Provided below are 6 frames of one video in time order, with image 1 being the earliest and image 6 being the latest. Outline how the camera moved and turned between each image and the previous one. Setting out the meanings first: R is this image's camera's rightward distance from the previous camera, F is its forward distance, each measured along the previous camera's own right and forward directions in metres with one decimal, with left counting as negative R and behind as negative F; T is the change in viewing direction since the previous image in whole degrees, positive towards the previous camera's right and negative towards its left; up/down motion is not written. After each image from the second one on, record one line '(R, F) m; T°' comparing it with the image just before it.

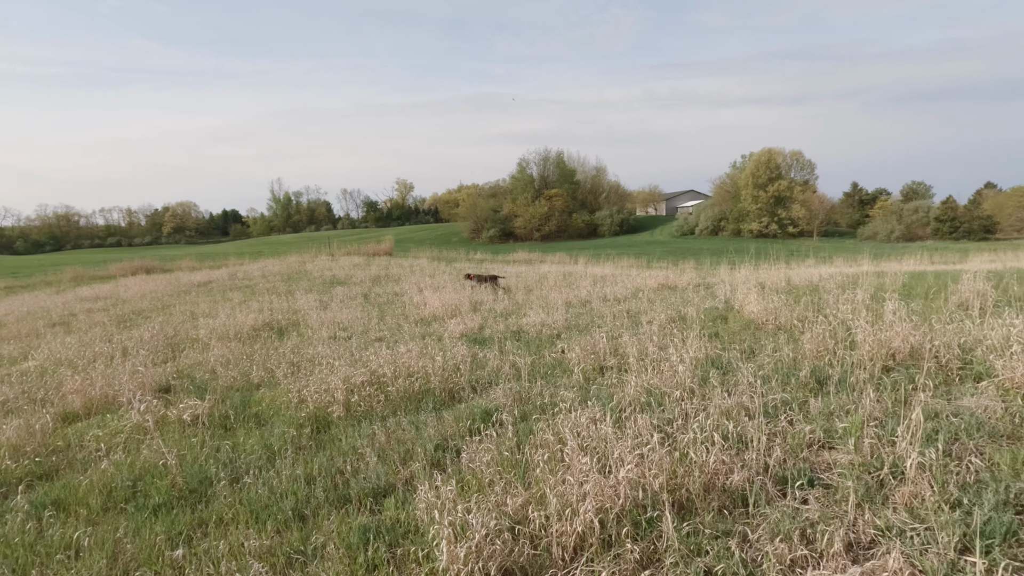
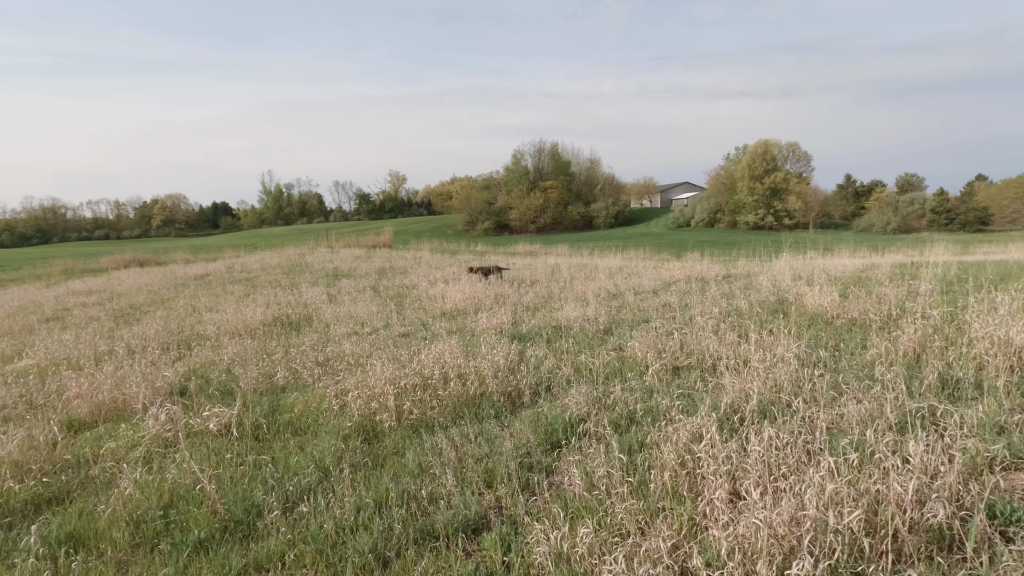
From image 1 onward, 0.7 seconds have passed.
(-0.6, +0.6) m; +1°
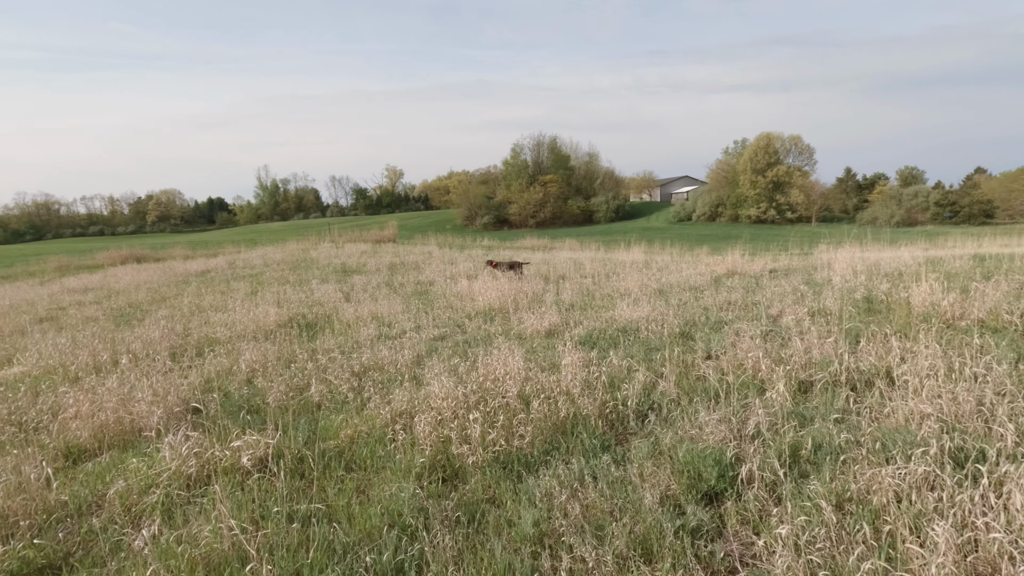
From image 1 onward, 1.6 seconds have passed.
(-0.7, +0.9) m; 0°
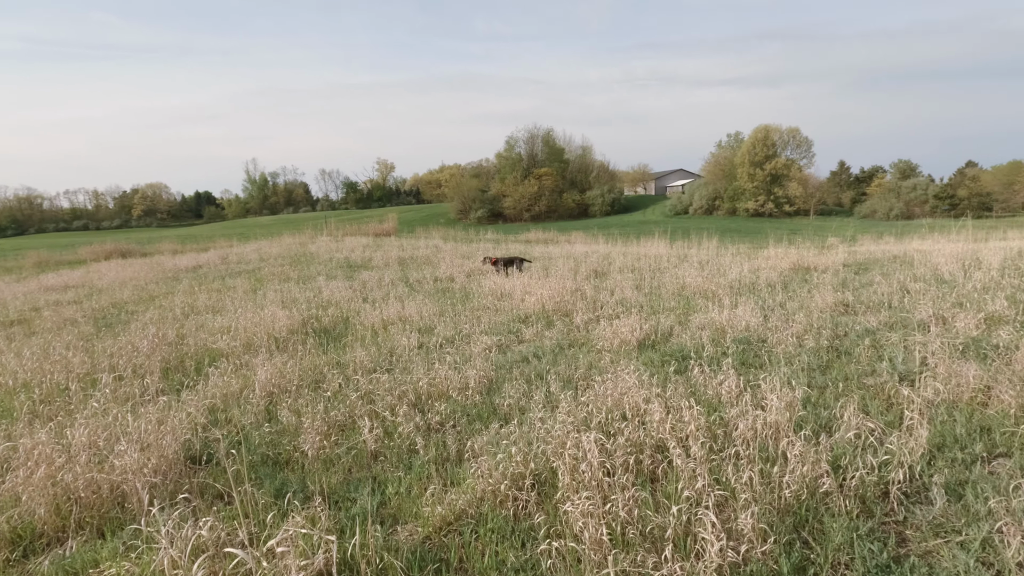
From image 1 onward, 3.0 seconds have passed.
(-0.9, +1.4) m; +1°
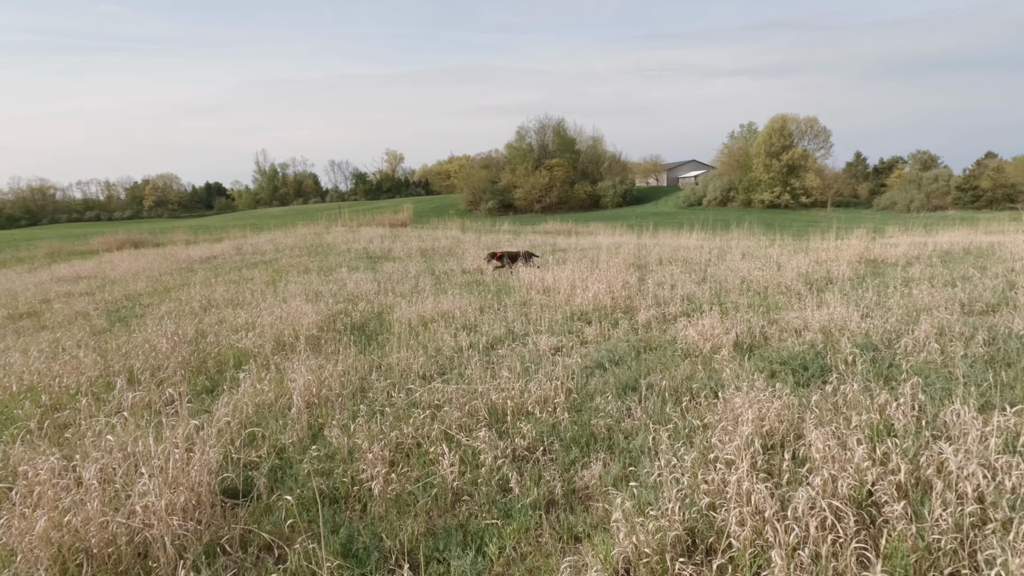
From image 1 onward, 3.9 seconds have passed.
(-0.6, +0.7) m; -1°
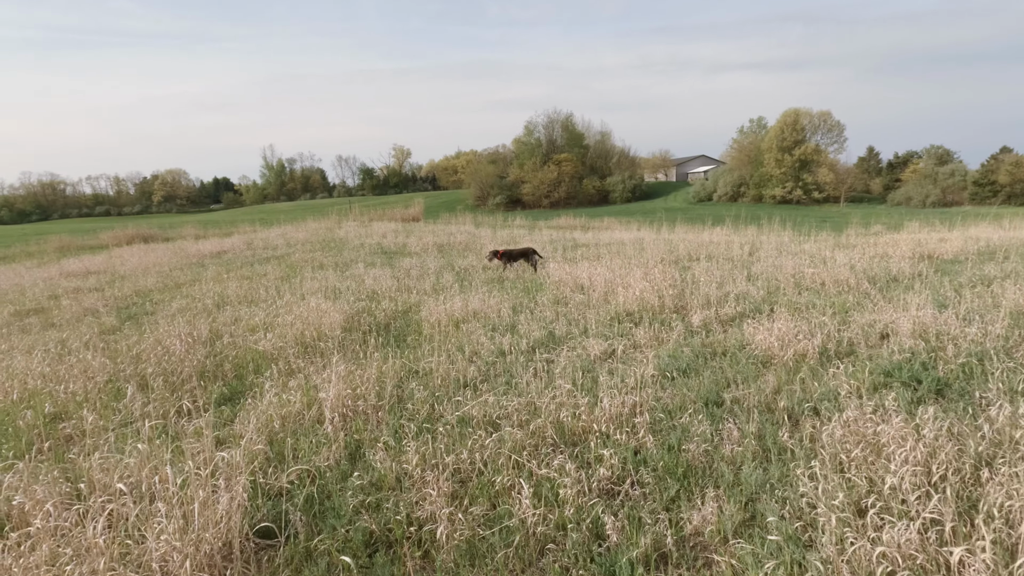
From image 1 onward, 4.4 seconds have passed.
(-0.4, +0.5) m; -1°
